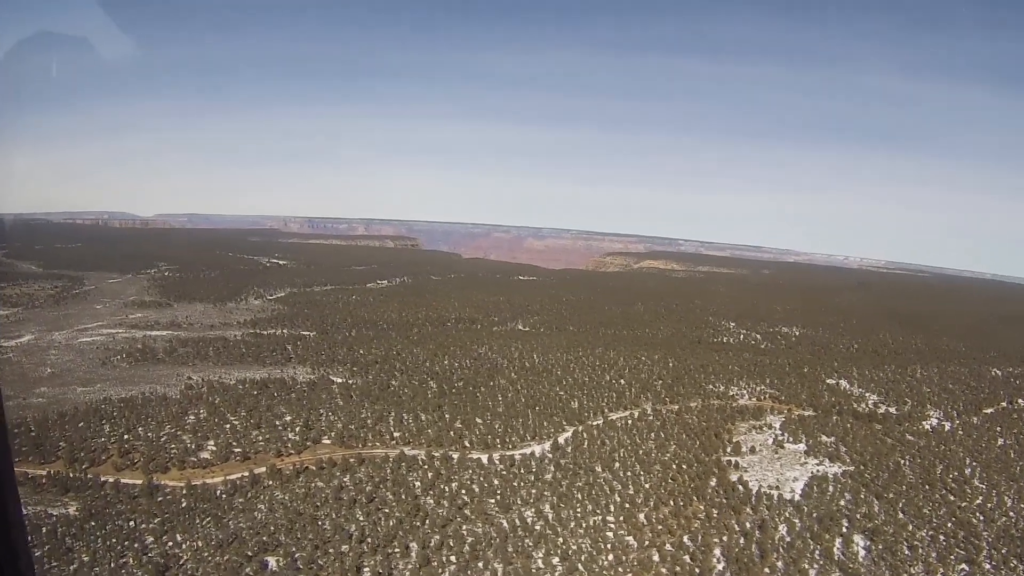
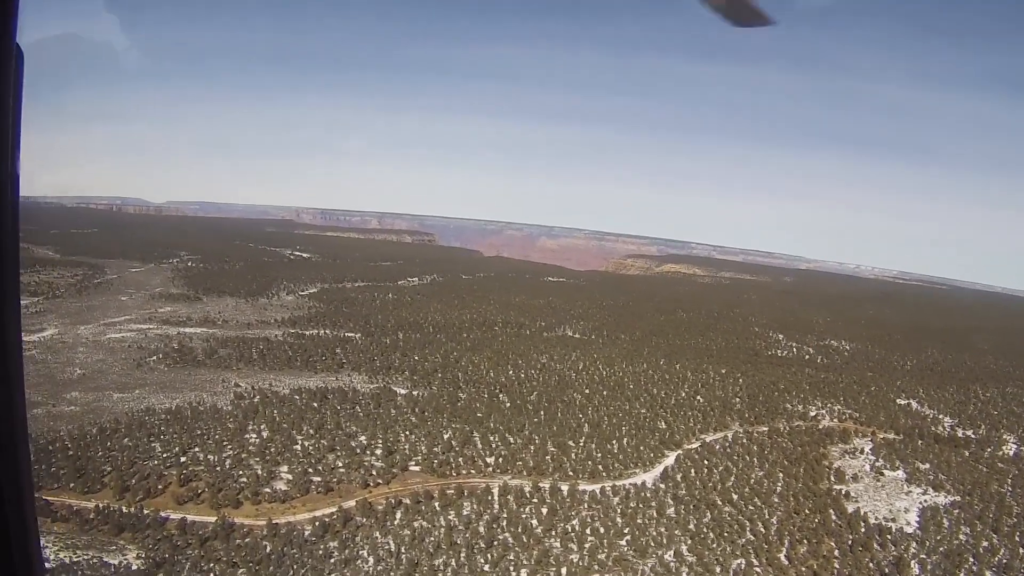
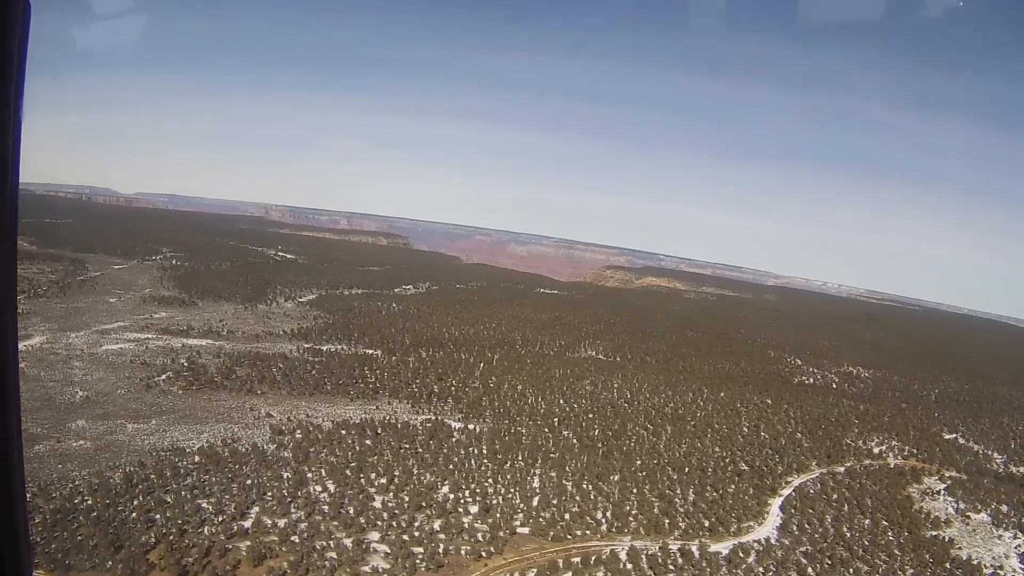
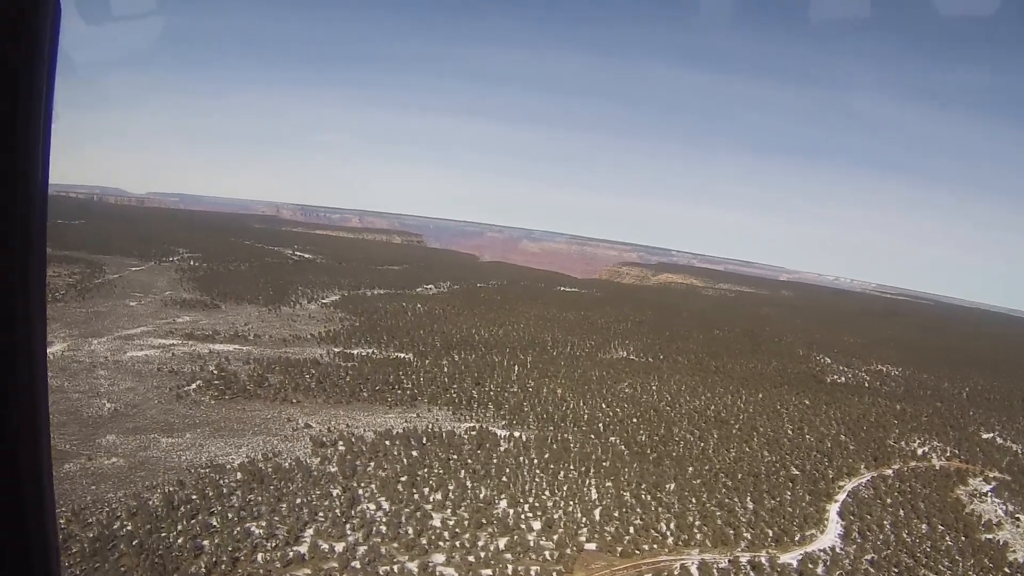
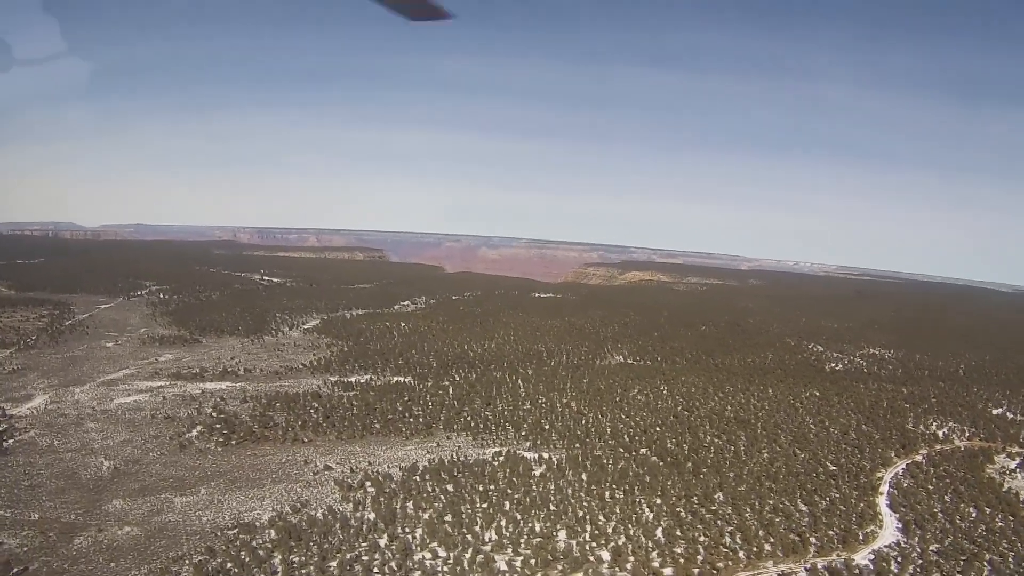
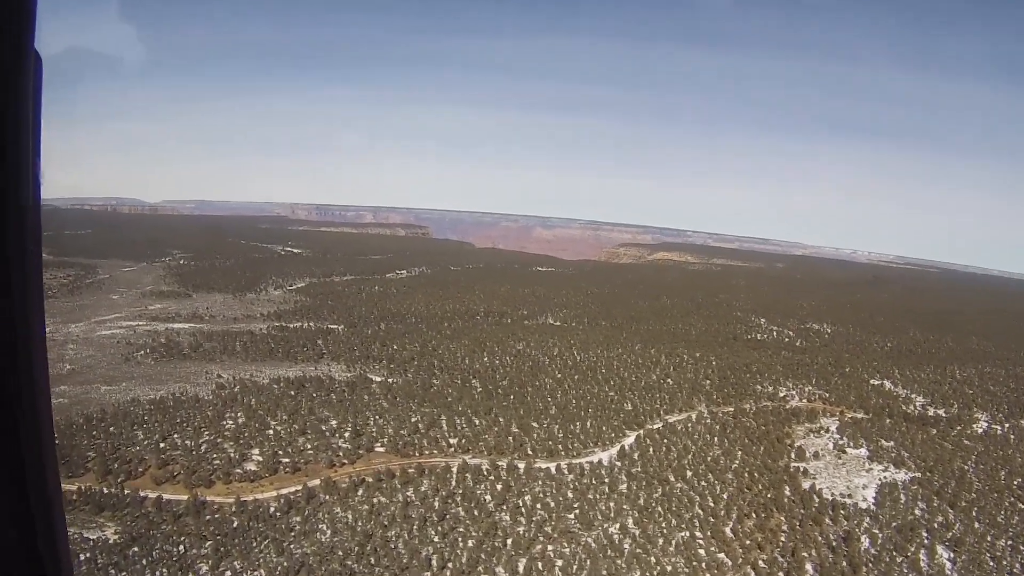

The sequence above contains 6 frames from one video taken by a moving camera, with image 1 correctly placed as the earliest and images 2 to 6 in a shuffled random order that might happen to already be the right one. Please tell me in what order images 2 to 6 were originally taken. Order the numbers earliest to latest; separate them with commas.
6, 2, 3, 4, 5
